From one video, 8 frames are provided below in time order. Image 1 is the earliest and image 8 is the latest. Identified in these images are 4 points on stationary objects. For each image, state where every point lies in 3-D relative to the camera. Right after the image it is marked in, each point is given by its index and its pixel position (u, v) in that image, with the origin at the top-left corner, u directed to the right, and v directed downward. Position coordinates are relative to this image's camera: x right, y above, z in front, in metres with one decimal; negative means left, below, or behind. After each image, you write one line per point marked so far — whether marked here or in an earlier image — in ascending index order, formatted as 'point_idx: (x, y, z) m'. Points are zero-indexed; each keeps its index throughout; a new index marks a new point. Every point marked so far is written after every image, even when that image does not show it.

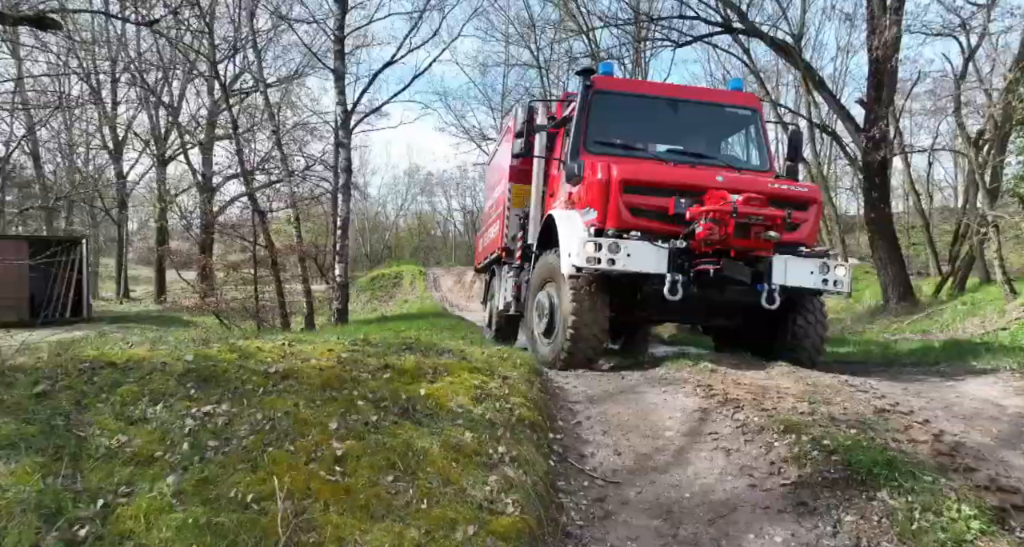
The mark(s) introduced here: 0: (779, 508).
0: (+1.3, -1.2, +2.9) m
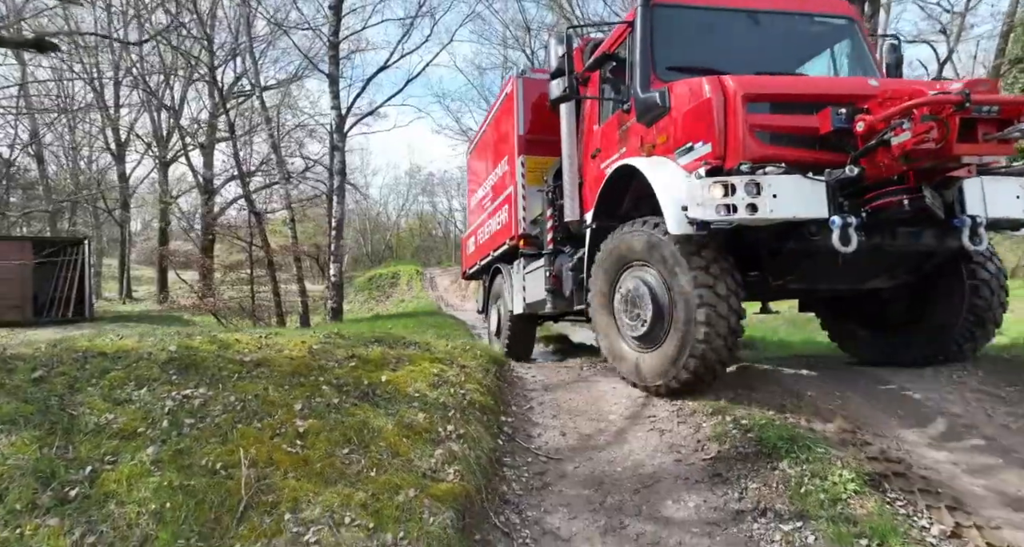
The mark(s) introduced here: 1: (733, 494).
0: (+1.0, -1.1, +3.3) m
1: (+1.1, -1.2, +3.1) m
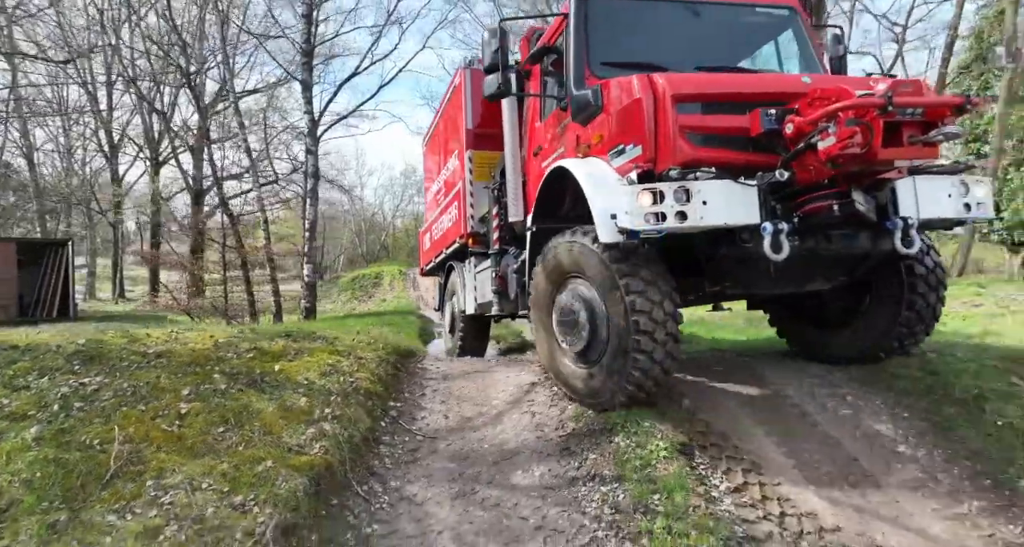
0: (+0.2, -1.1, +3.7) m
1: (+0.4, -1.1, +3.5) m
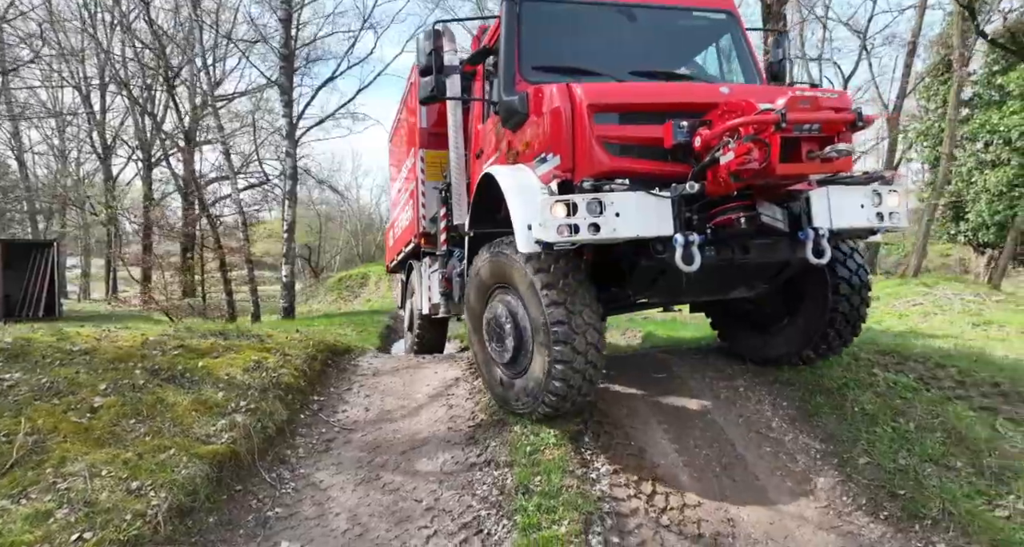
0: (-0.4, -1.1, +3.9) m
1: (-0.2, -1.1, +3.7) m
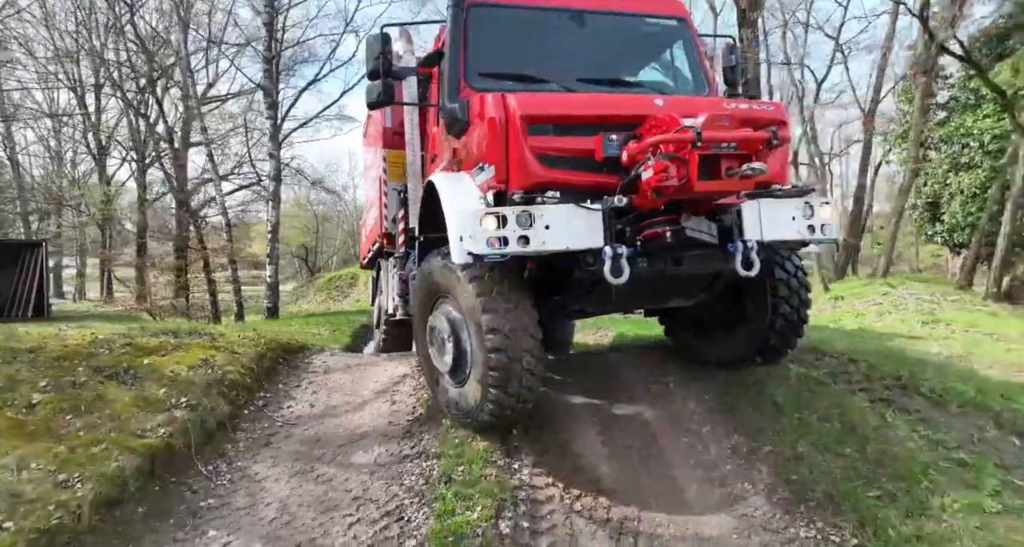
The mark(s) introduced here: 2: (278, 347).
0: (-0.8, -1.1, +4.0) m
1: (-0.7, -1.1, +3.8) m
2: (-2.2, -0.7, +5.6) m
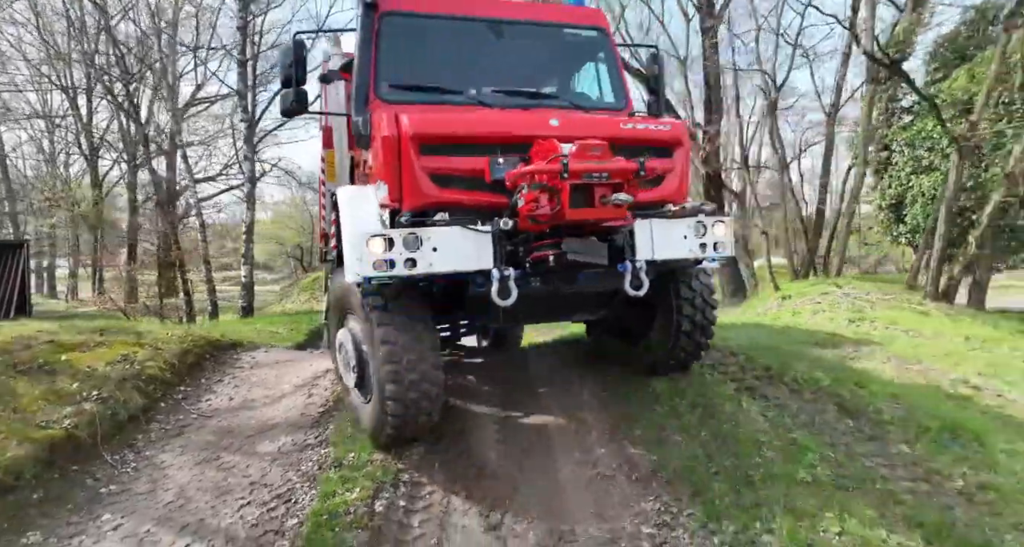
0: (-1.5, -1.1, +4.2) m
1: (-1.3, -1.1, +4.0) m
2: (-2.9, -0.7, +5.7) m
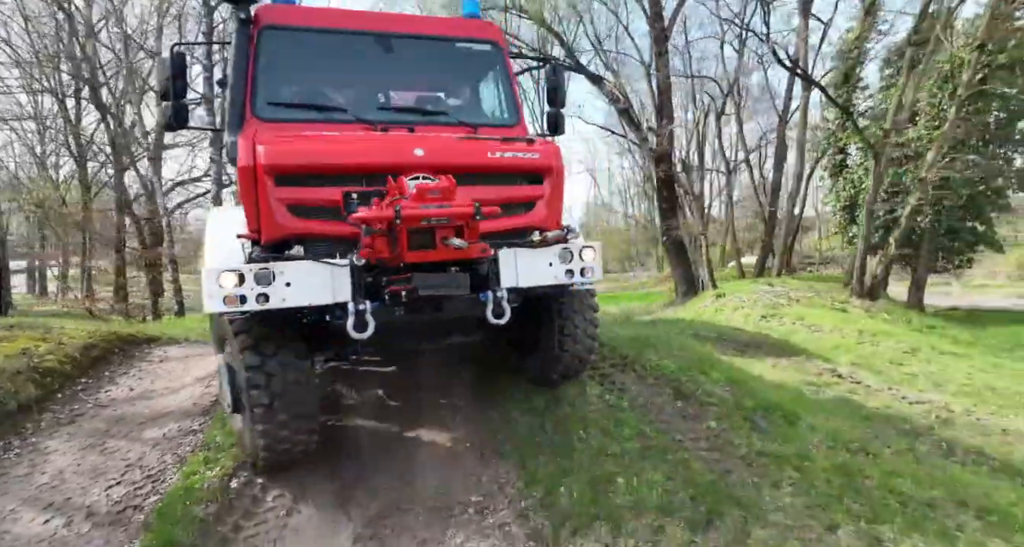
0: (-2.4, -1.0, +4.4) m
1: (-2.2, -1.0, +4.2) m
2: (-3.9, -0.6, +5.9) m
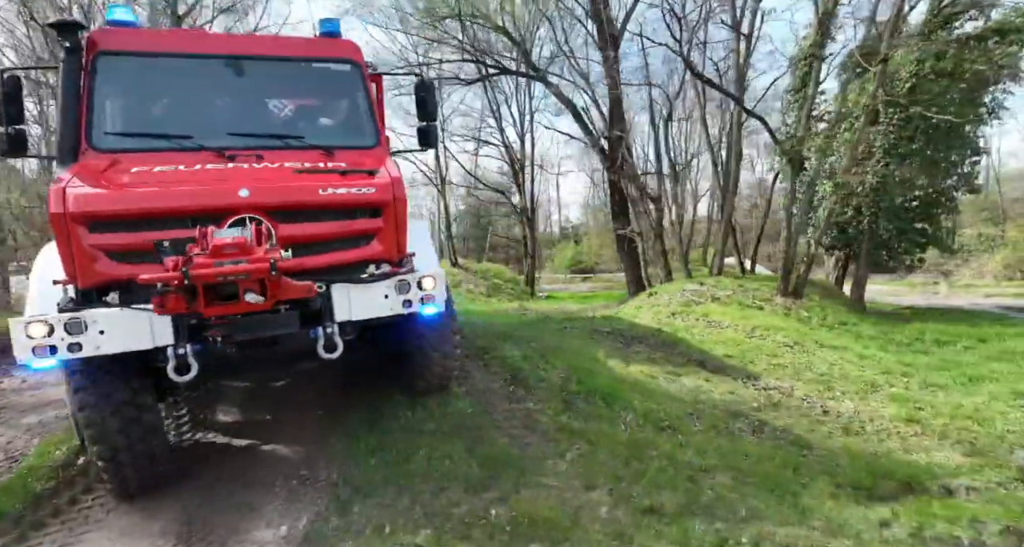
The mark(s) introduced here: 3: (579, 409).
0: (-3.4, -1.0, +4.6) m
1: (-3.3, -1.0, +4.5) m
2: (-5.0, -0.6, +6.0) m
3: (+0.5, -0.9, +3.9) m
